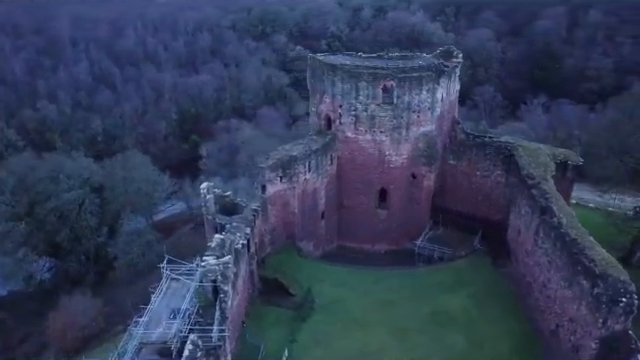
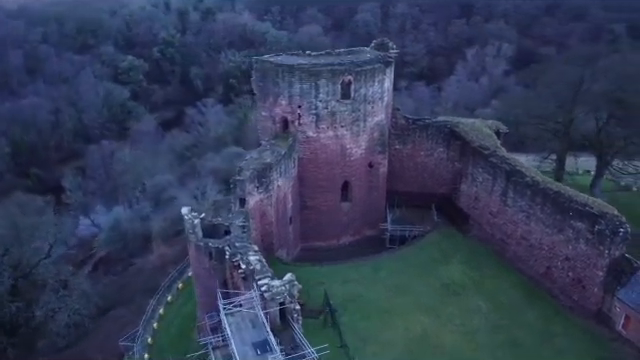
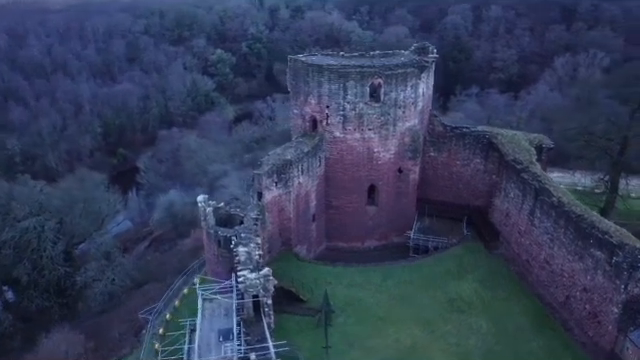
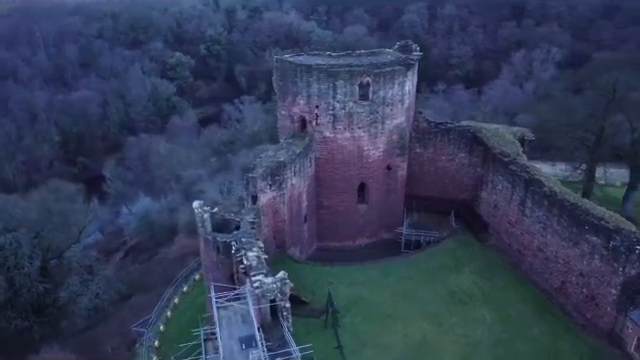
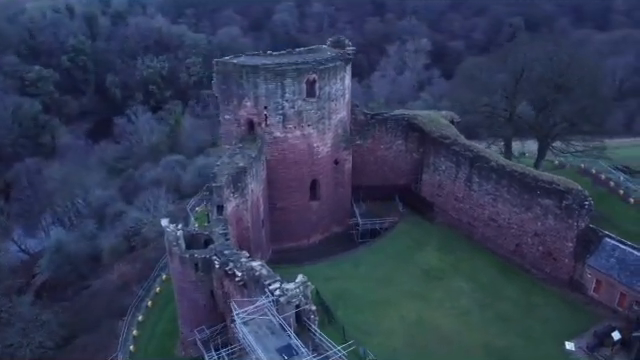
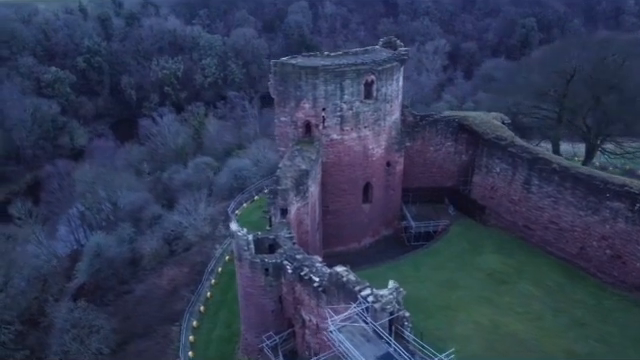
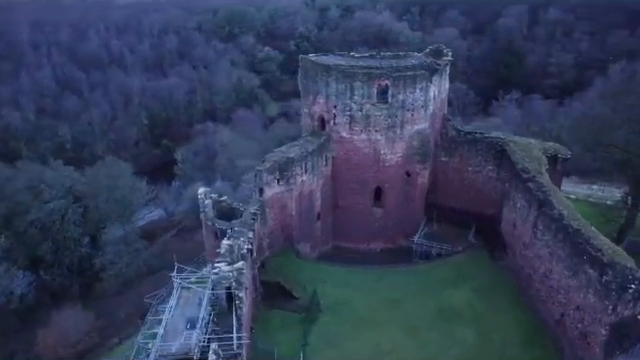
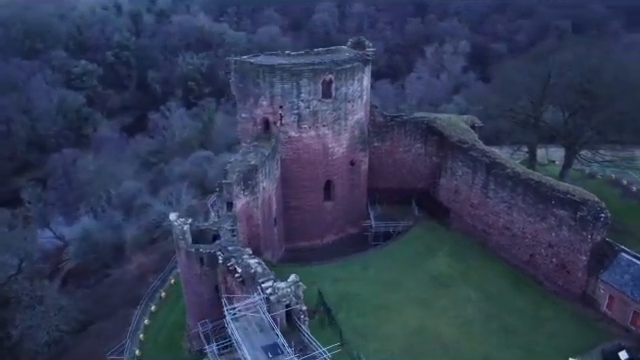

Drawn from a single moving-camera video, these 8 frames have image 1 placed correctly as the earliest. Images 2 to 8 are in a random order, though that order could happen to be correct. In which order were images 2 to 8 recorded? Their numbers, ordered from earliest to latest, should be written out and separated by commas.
7, 3, 4, 2, 8, 5, 6
